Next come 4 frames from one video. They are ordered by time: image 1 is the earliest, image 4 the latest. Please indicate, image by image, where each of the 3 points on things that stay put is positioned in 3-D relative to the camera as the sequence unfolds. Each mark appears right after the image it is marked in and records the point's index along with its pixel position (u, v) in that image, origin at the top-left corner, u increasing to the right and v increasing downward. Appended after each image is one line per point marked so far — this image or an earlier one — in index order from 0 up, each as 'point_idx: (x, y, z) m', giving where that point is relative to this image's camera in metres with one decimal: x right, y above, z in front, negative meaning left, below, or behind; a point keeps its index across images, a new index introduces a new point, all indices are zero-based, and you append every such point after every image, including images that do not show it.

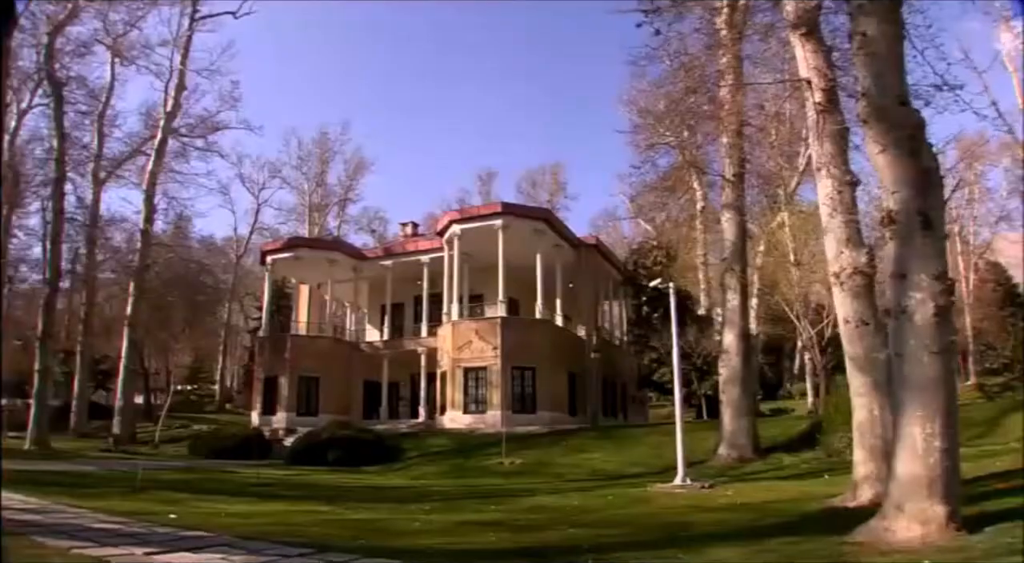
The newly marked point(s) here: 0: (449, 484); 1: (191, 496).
0: (-1.0, -3.3, +14.7) m
1: (-4.4, -3.1, +12.5) m
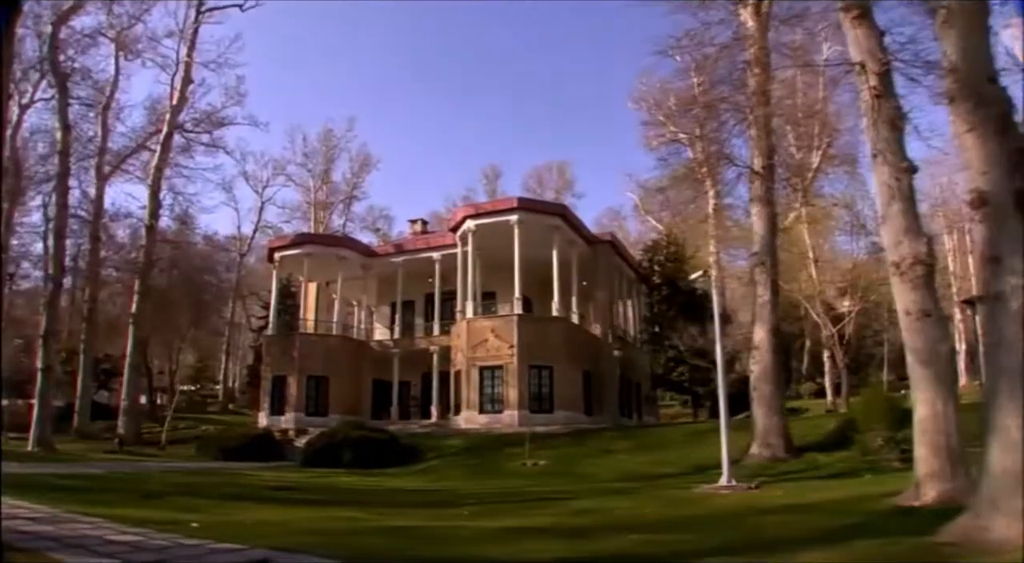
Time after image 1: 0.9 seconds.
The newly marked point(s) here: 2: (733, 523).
0: (-0.5, -3.2, +14.1) m
1: (-4.0, -3.0, +11.9) m
2: (+2.2, -2.5, +9.2) m
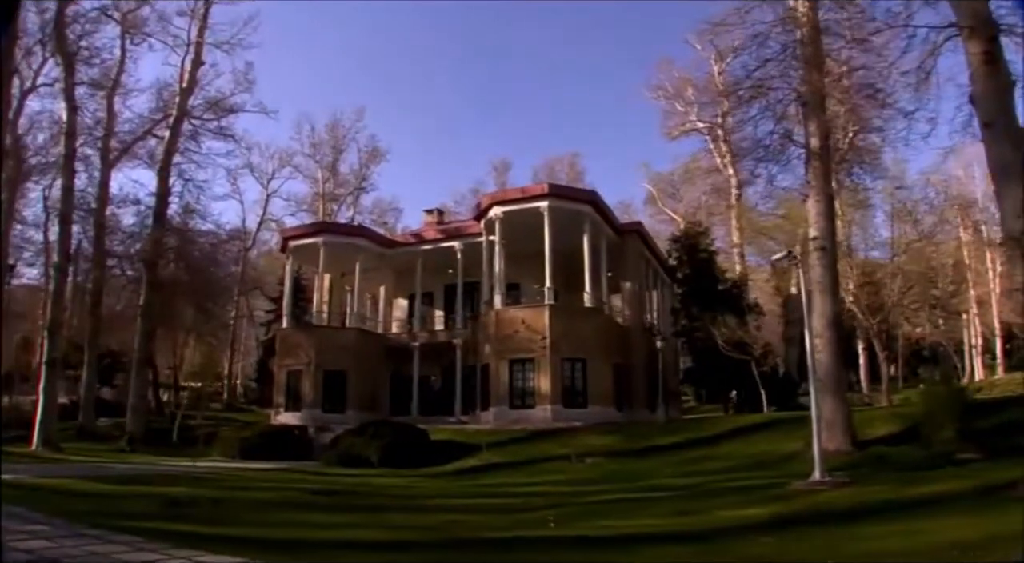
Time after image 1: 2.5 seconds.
0: (+0.3, -3.0, +12.9) m
1: (-3.1, -2.7, +10.8) m
2: (+3.1, -2.2, +8.1) m
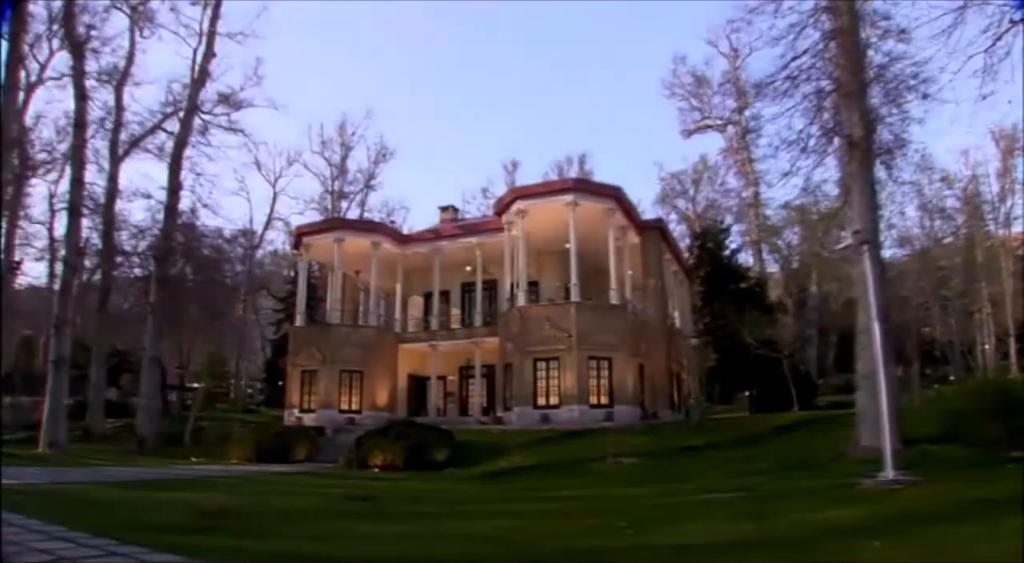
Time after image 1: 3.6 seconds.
0: (+0.9, -2.8, +12.3) m
1: (-2.5, -2.5, +10.1) m
2: (+3.7, -2.1, +7.5) m
